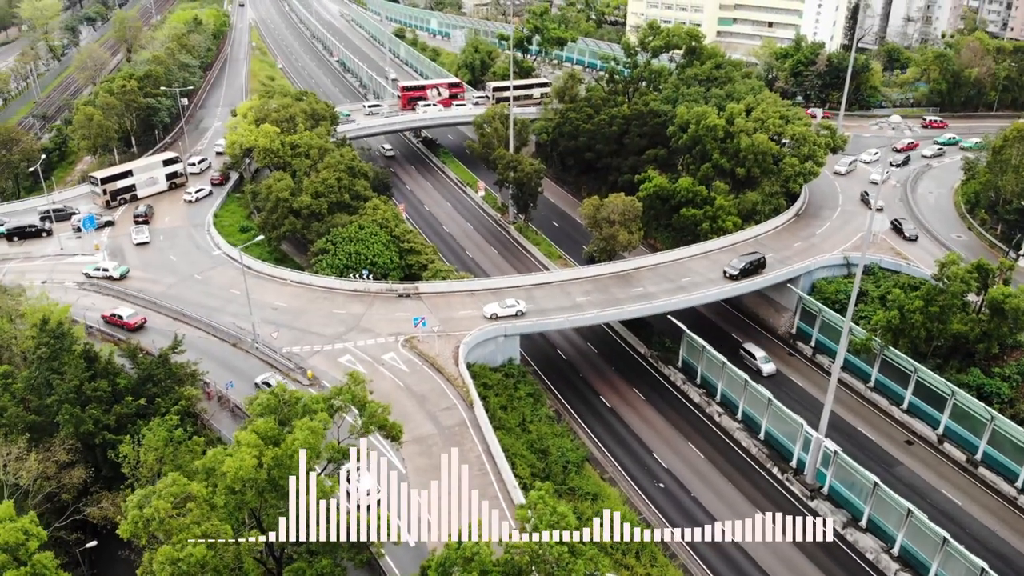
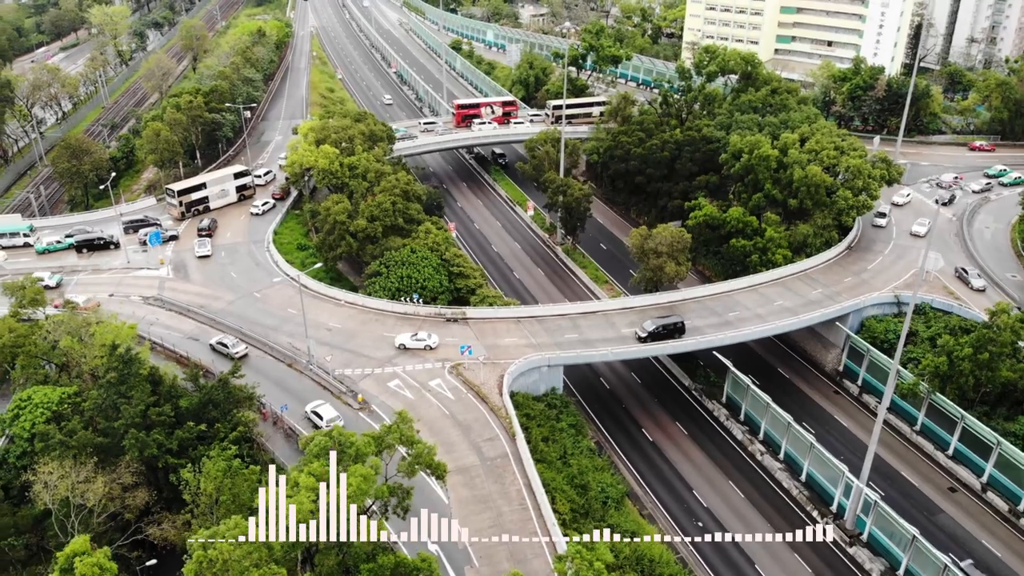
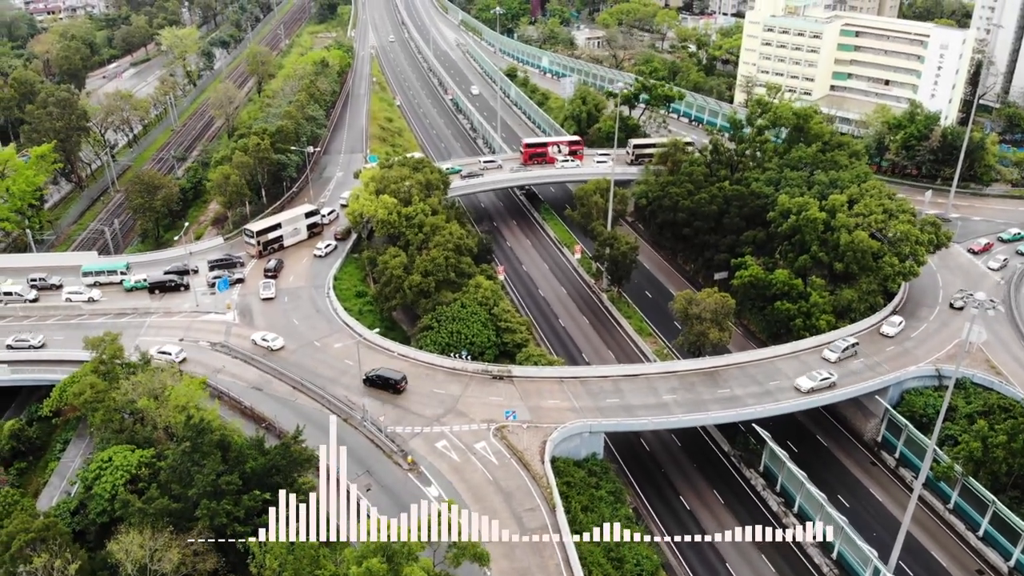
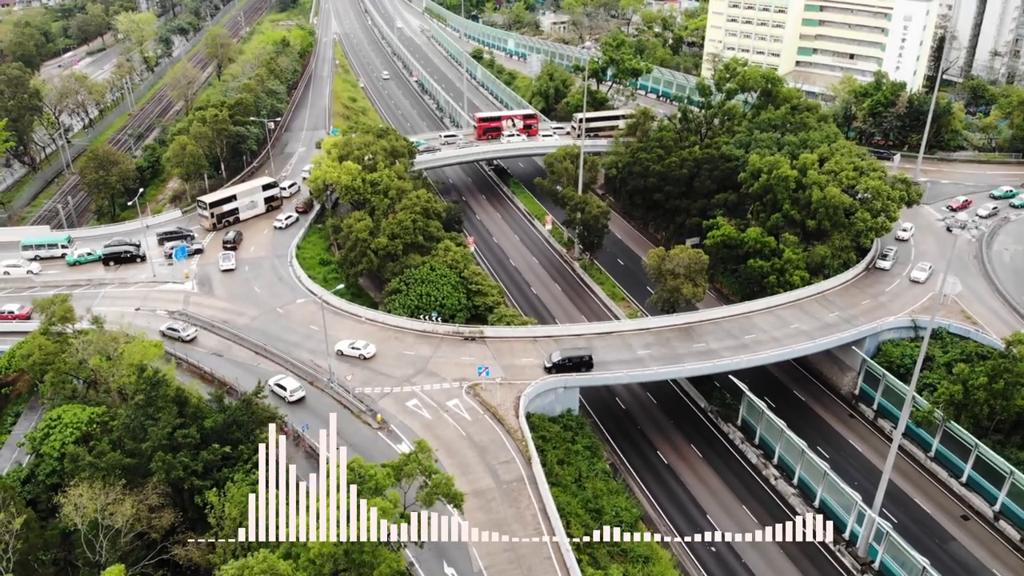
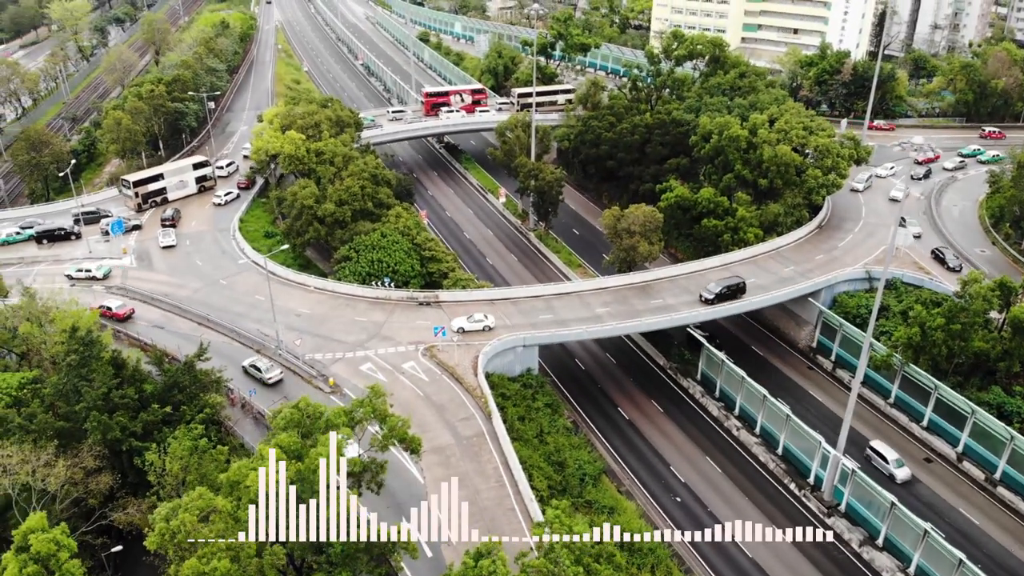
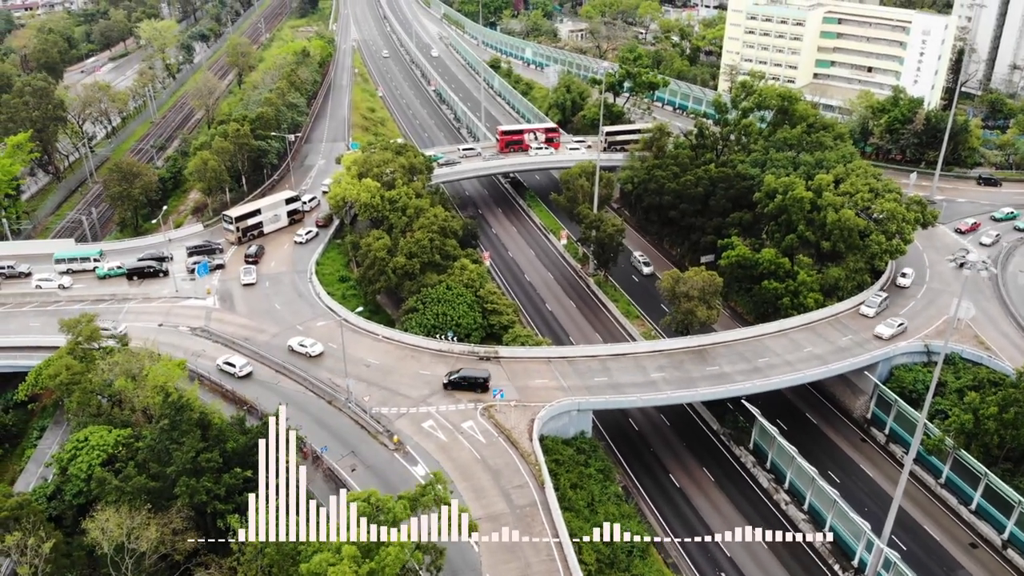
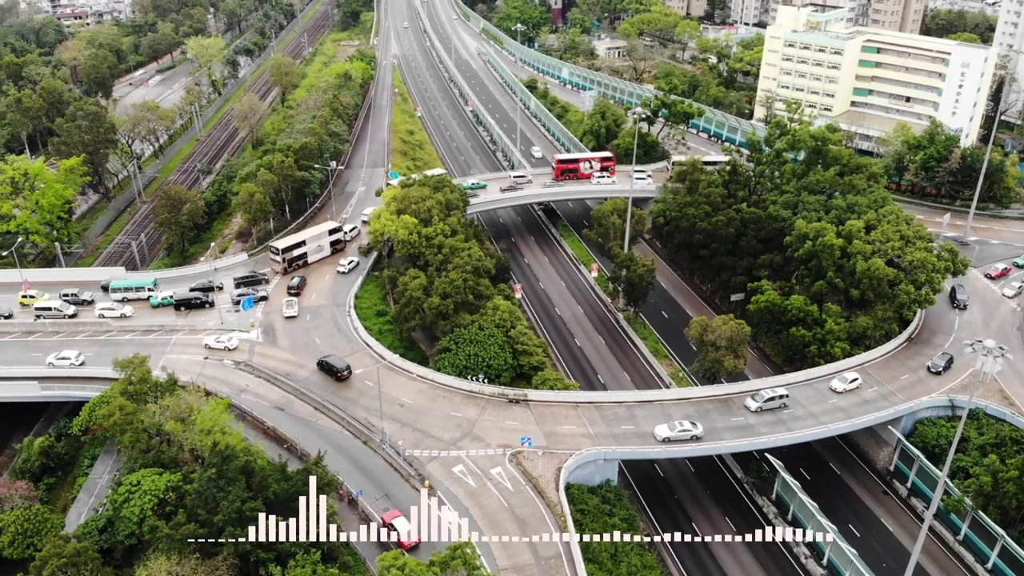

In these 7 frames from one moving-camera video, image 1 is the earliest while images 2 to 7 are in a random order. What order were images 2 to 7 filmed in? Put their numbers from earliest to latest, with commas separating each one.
5, 2, 4, 6, 3, 7
